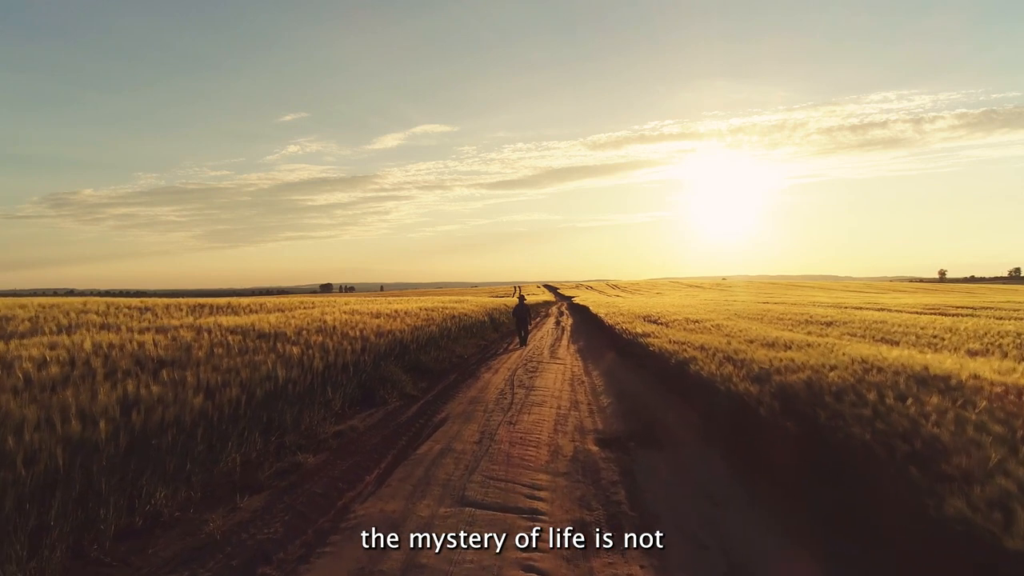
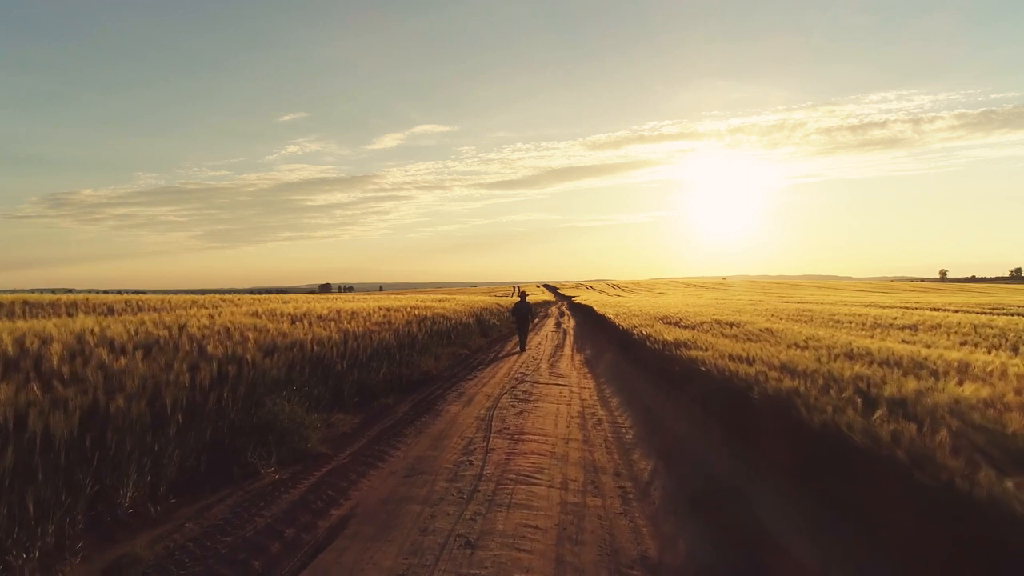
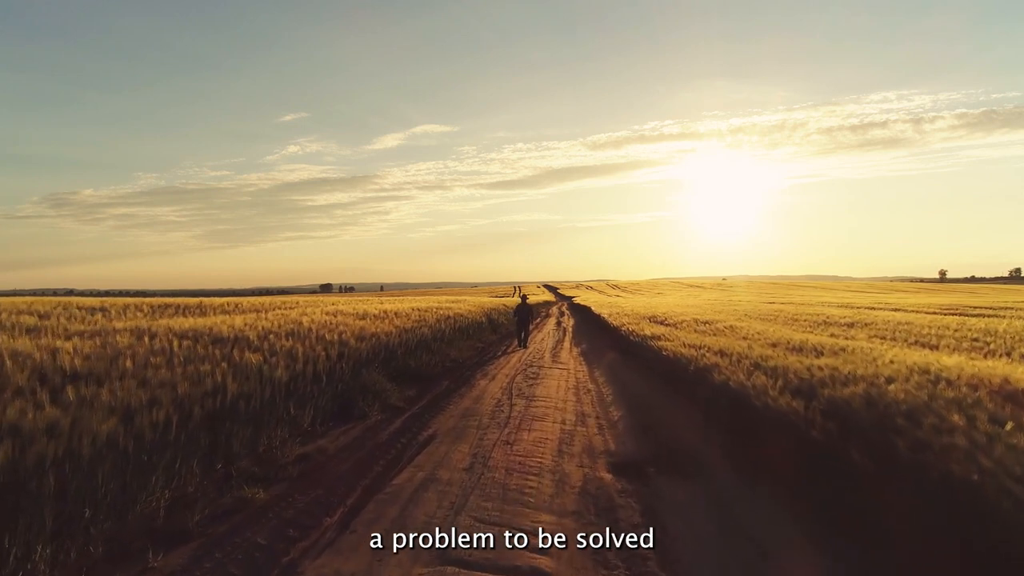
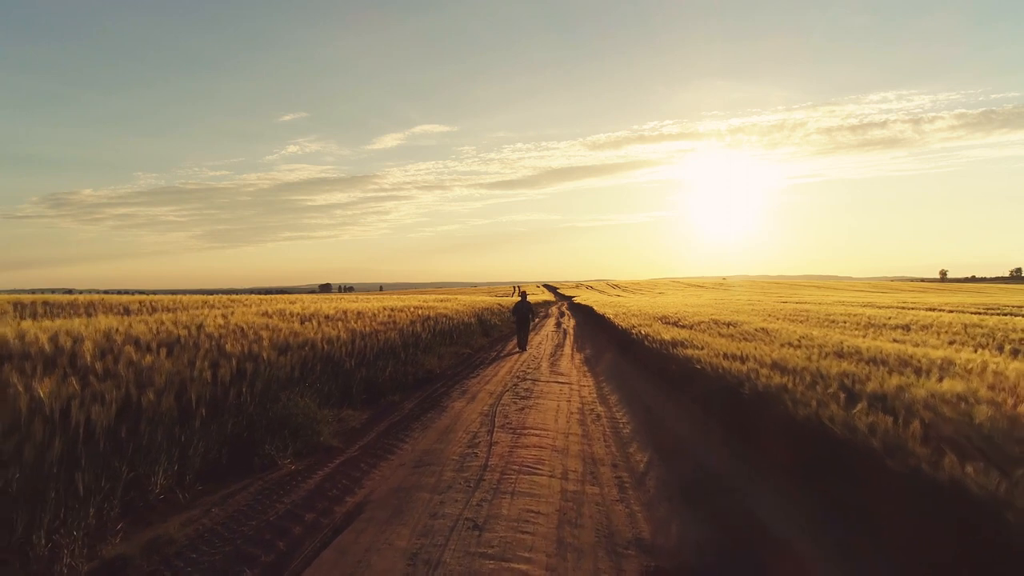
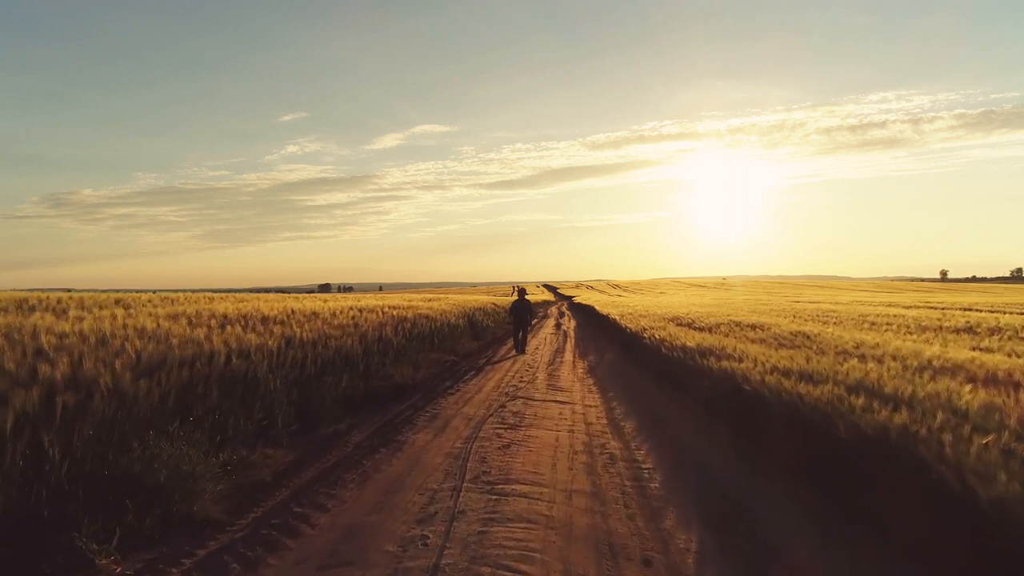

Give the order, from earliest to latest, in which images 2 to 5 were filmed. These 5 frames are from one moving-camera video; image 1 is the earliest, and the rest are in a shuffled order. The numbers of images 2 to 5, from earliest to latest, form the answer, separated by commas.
3, 4, 2, 5
